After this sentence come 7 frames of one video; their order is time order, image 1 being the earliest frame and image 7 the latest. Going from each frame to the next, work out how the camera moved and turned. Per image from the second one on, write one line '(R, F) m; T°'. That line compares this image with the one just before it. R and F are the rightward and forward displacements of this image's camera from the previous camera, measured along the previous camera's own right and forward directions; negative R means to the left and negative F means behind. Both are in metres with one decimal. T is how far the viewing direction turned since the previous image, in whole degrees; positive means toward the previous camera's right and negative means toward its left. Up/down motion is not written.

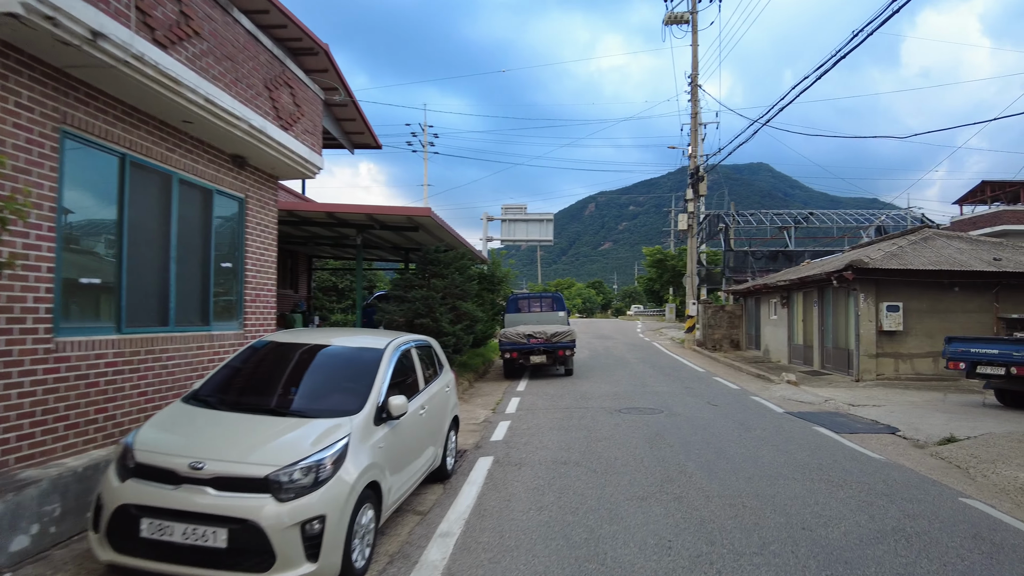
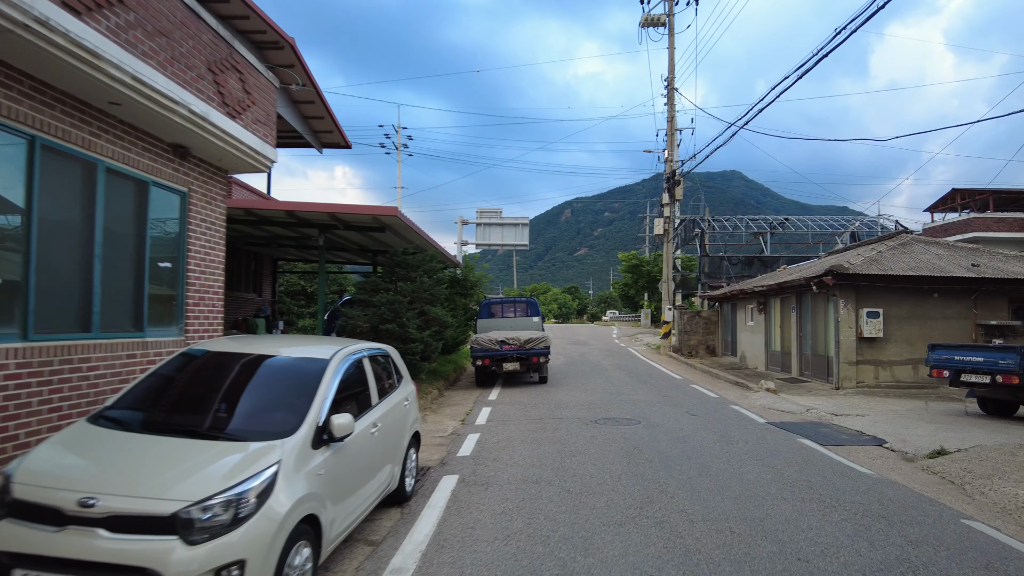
(+0.1, +0.5) m; +2°
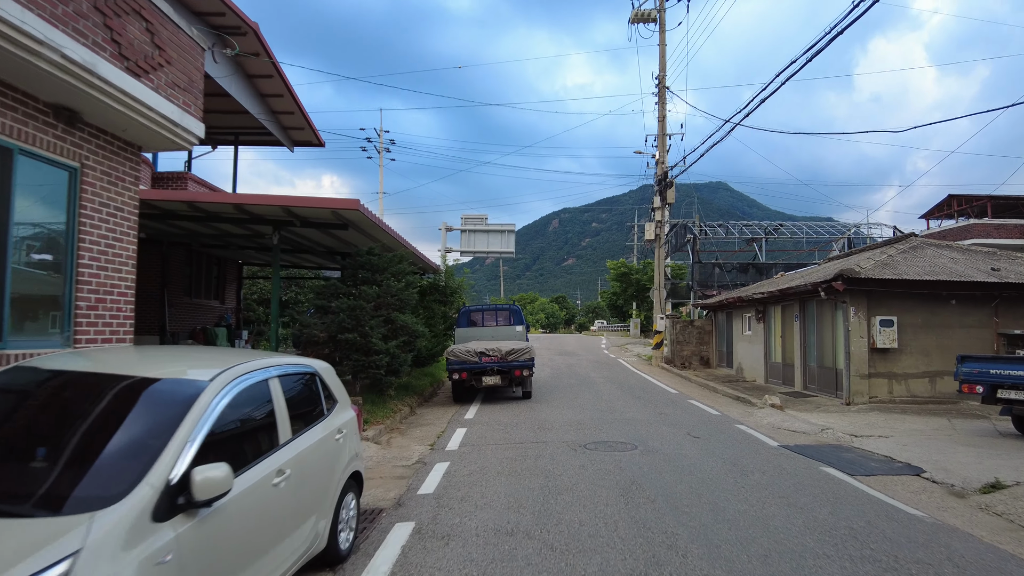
(+0.1, +1.3) m; +1°
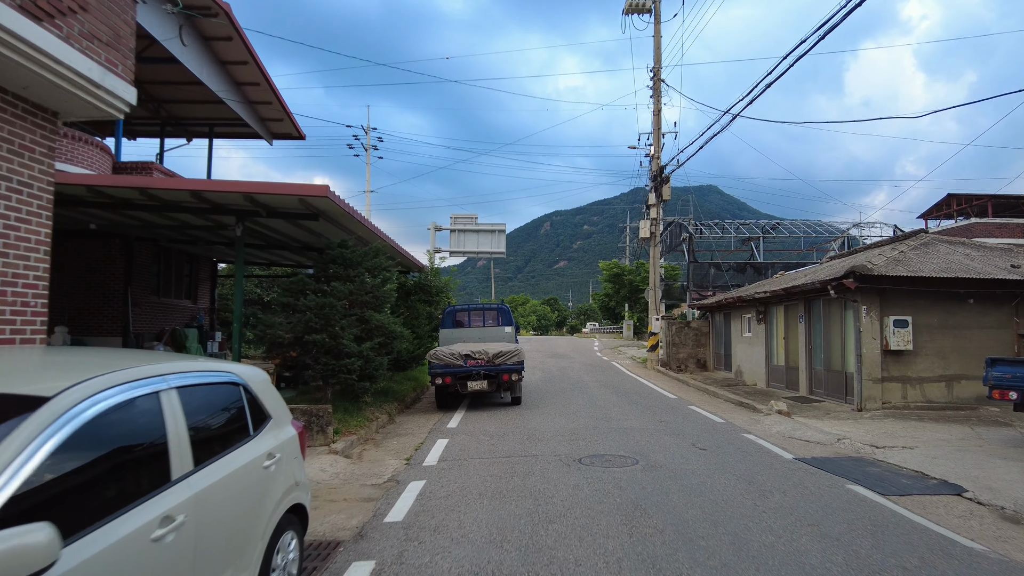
(+0.1, +0.9) m; +1°
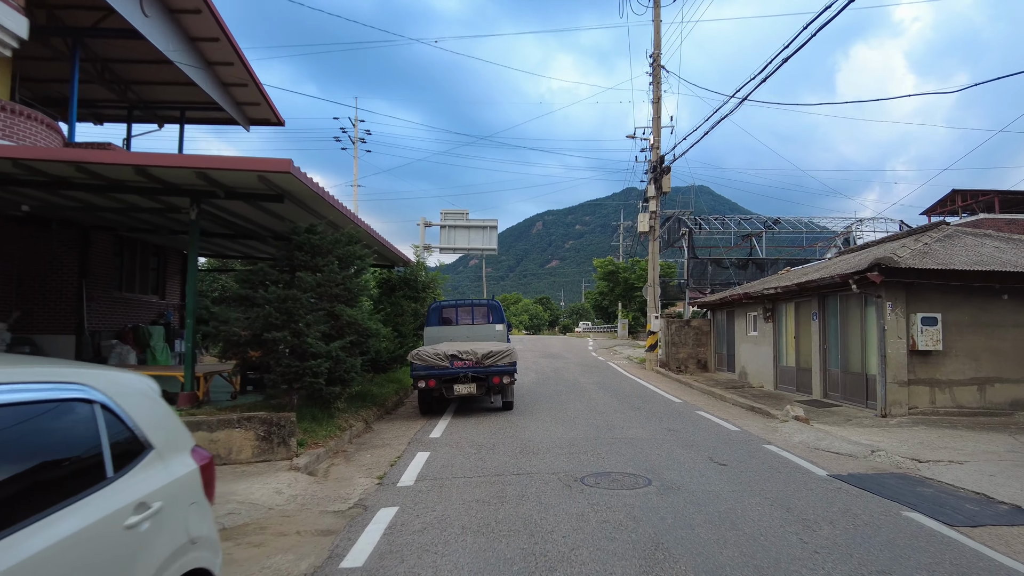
(0.0, +1.1) m; +1°
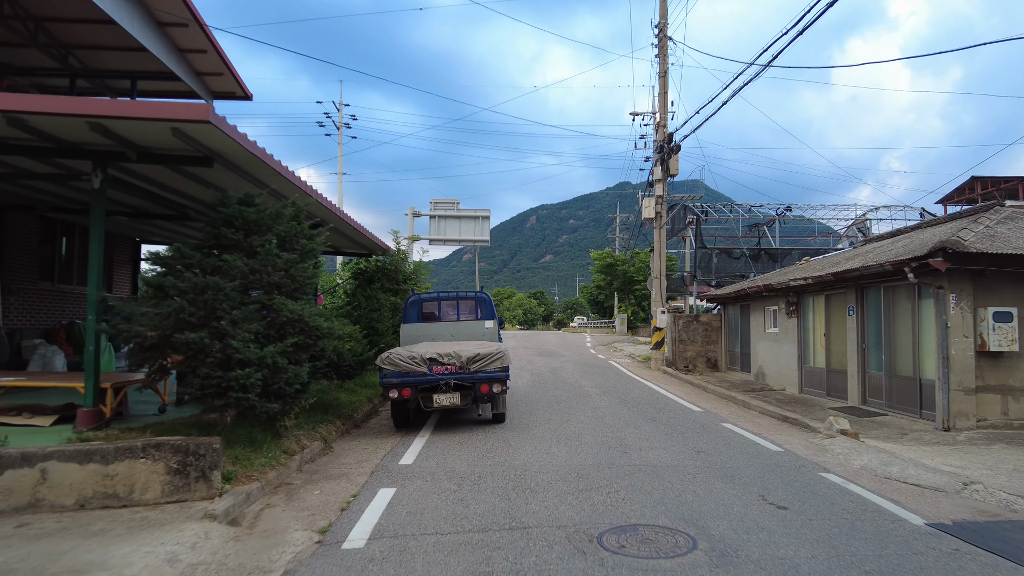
(0.0, +1.8) m; +1°
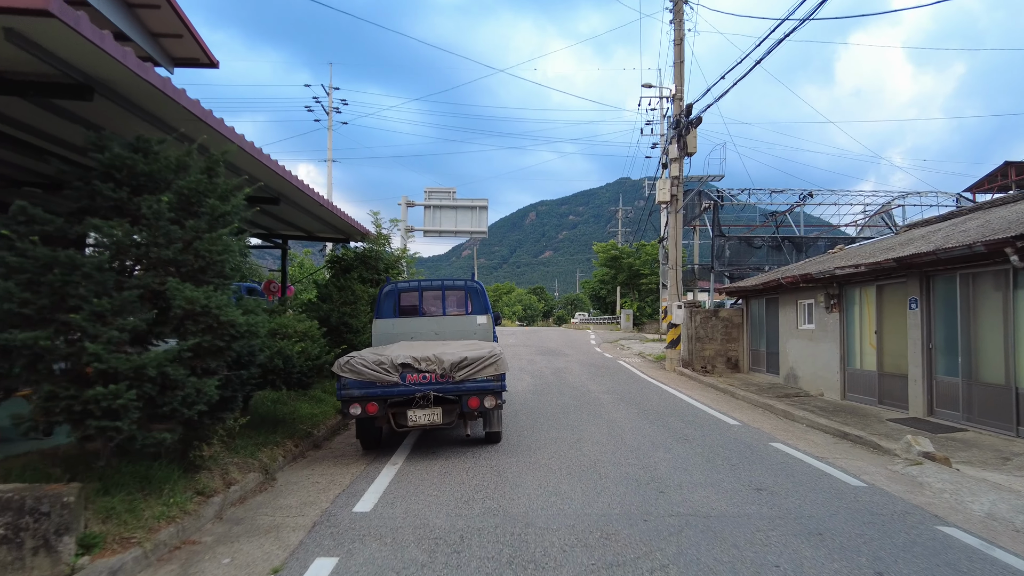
(0.0, +2.0) m; 0°
